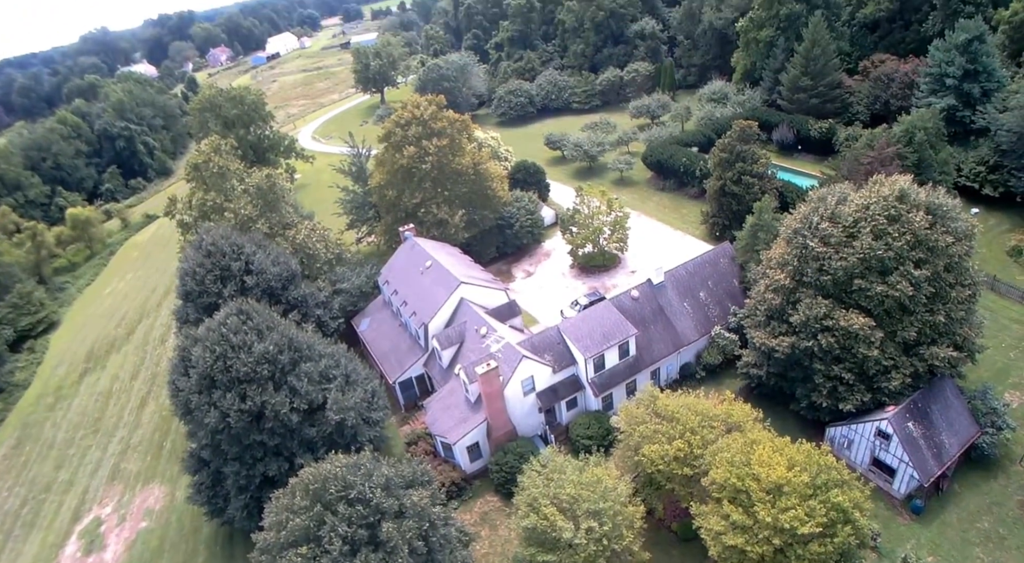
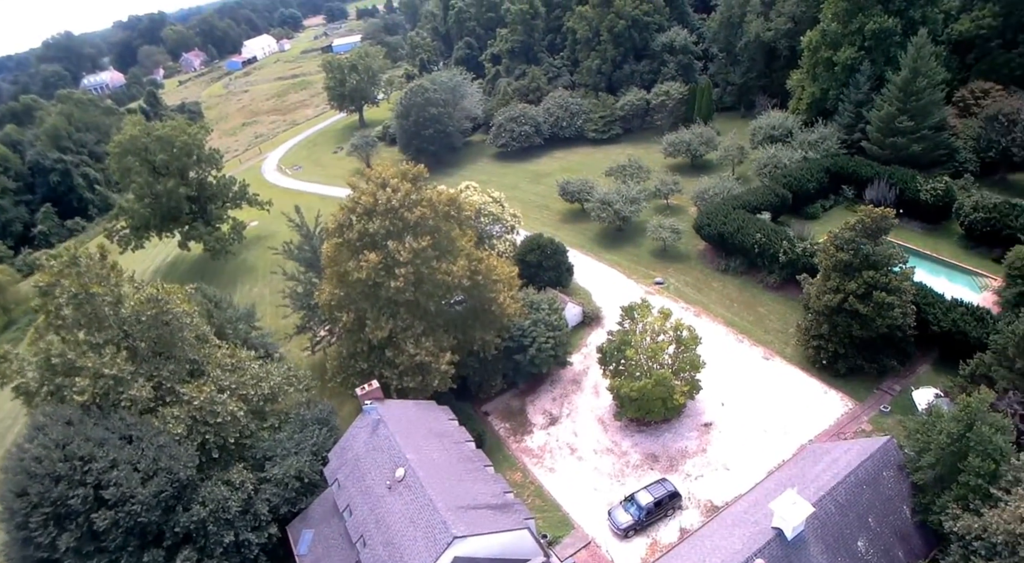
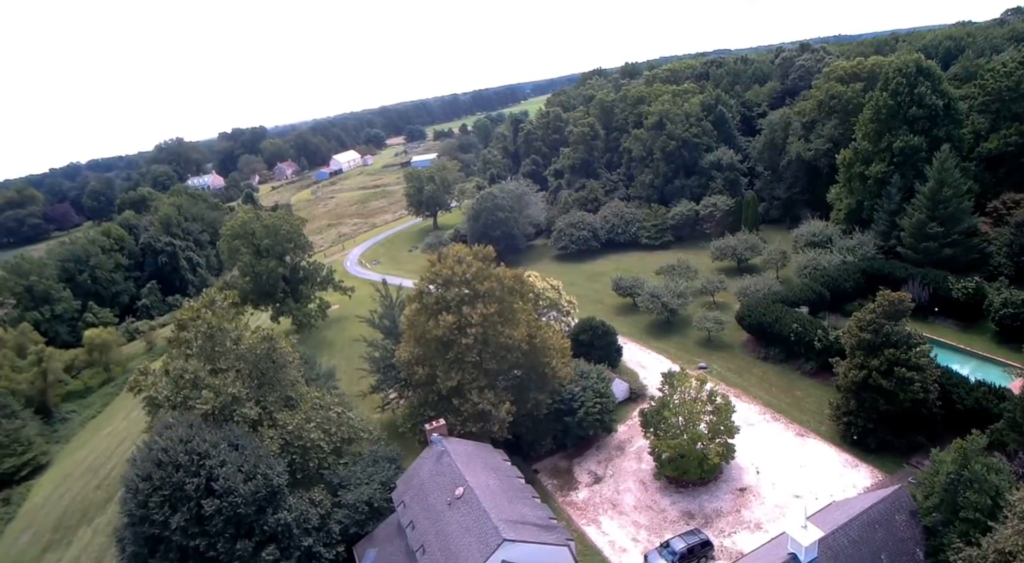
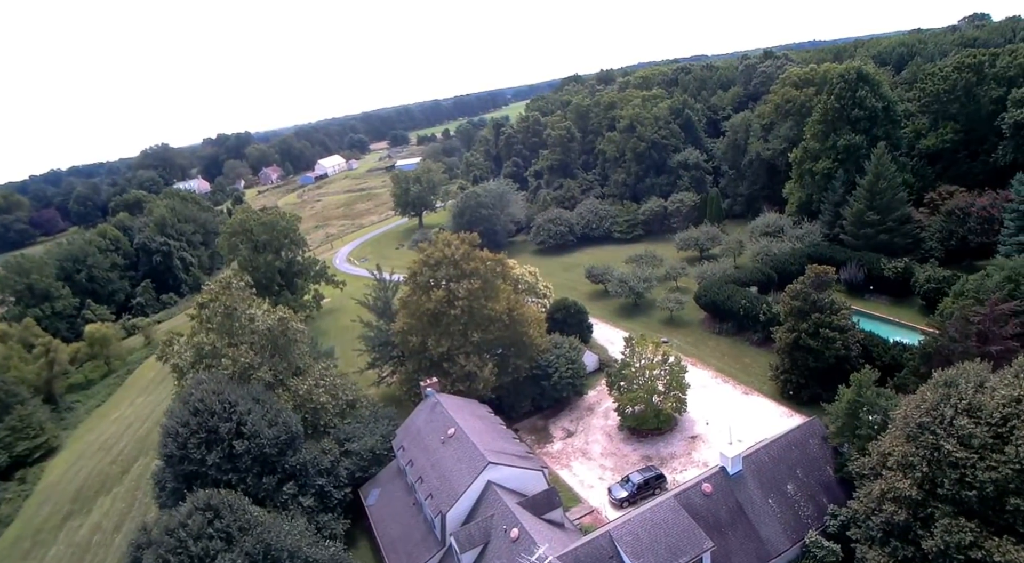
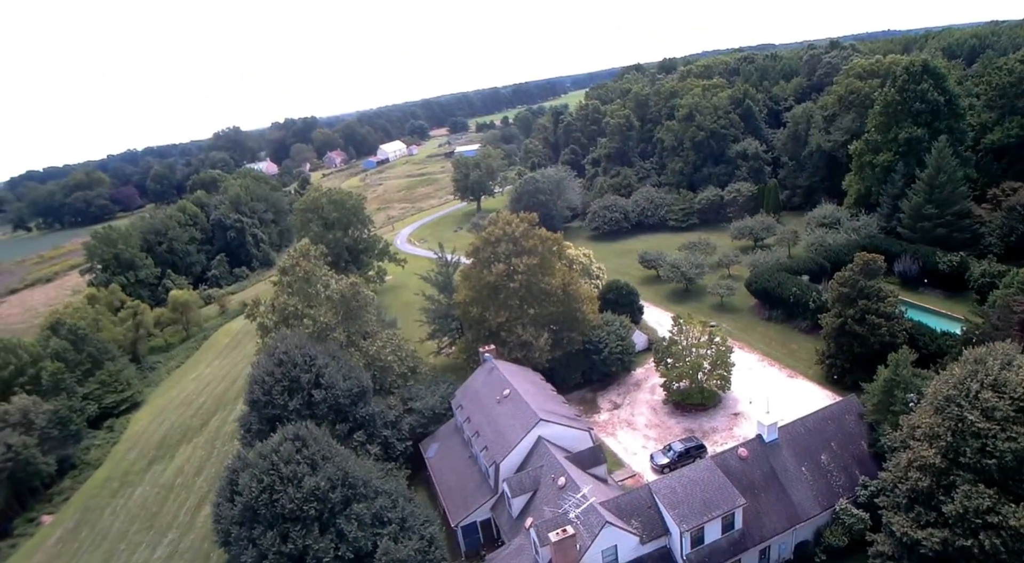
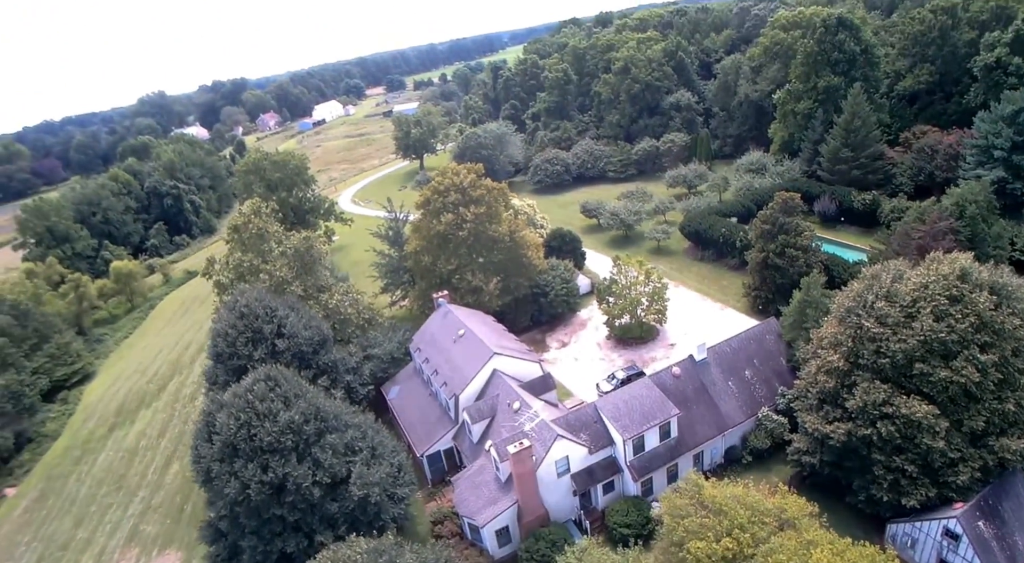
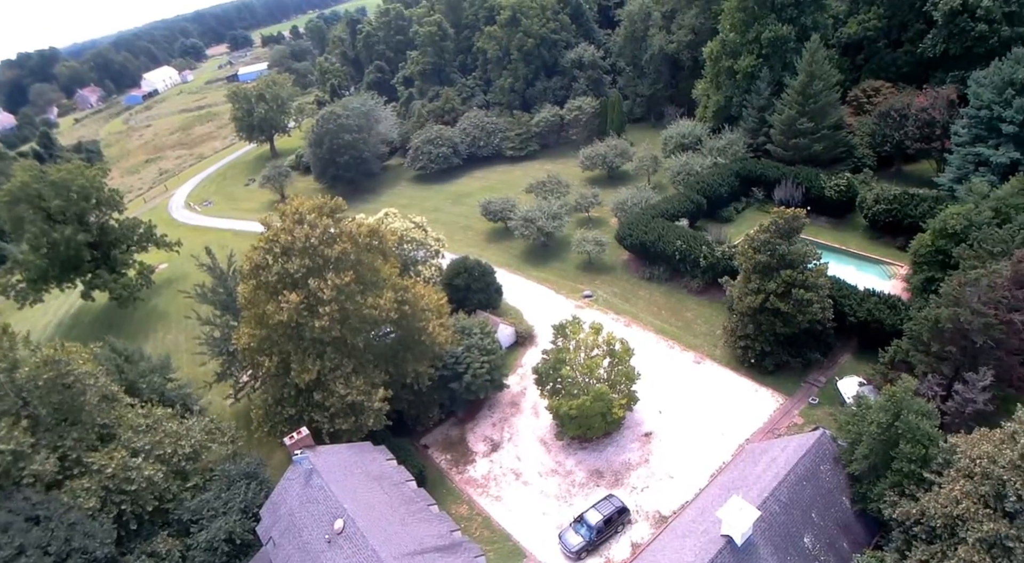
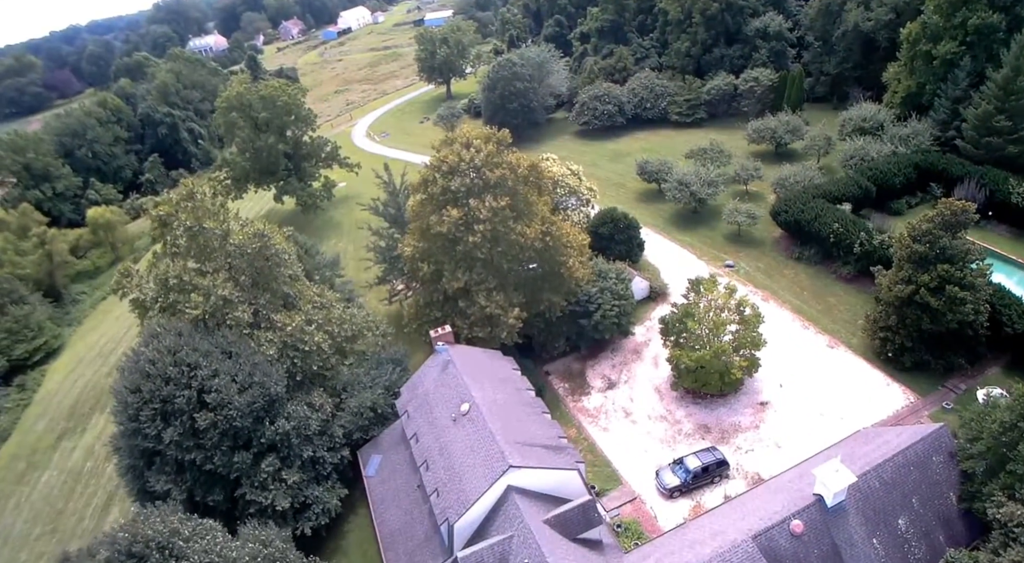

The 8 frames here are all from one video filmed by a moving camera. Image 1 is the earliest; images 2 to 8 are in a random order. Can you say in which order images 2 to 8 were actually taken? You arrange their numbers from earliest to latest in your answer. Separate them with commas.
6, 5, 4, 3, 8, 2, 7
